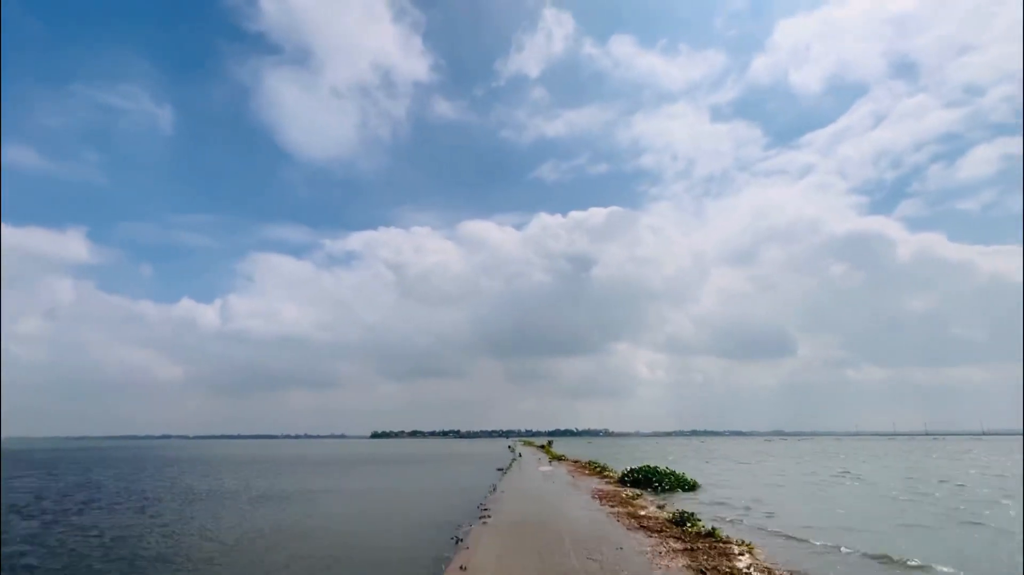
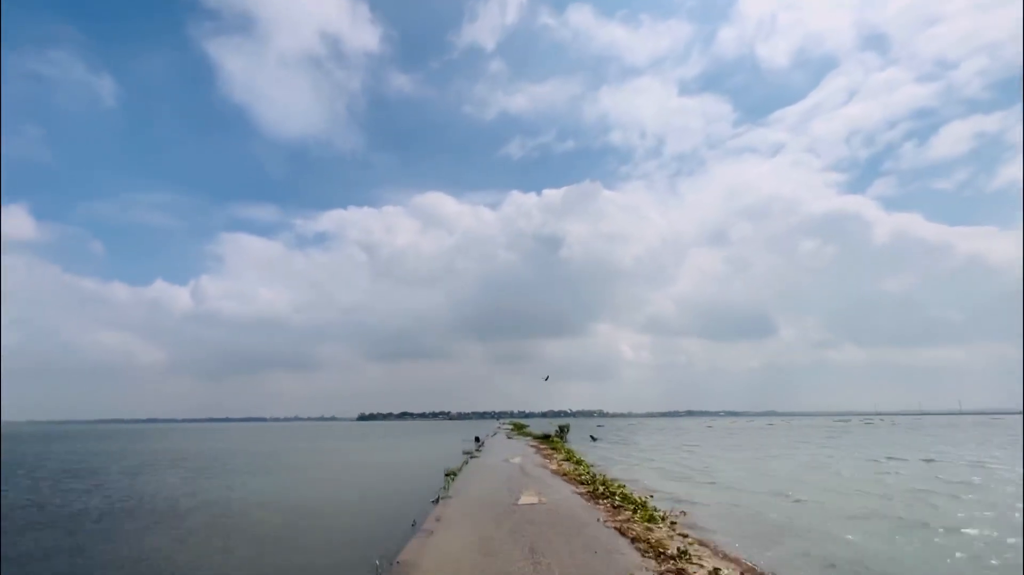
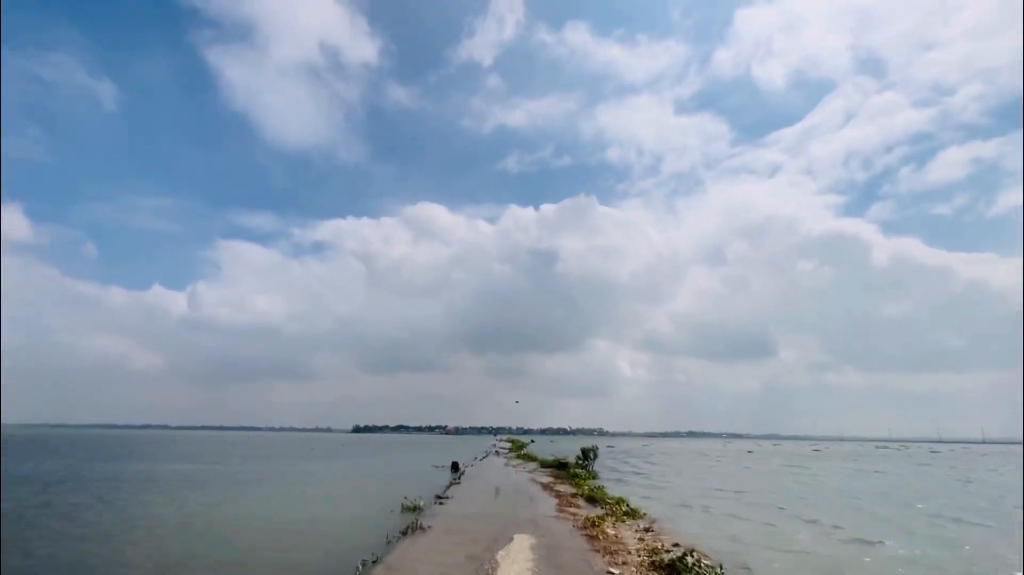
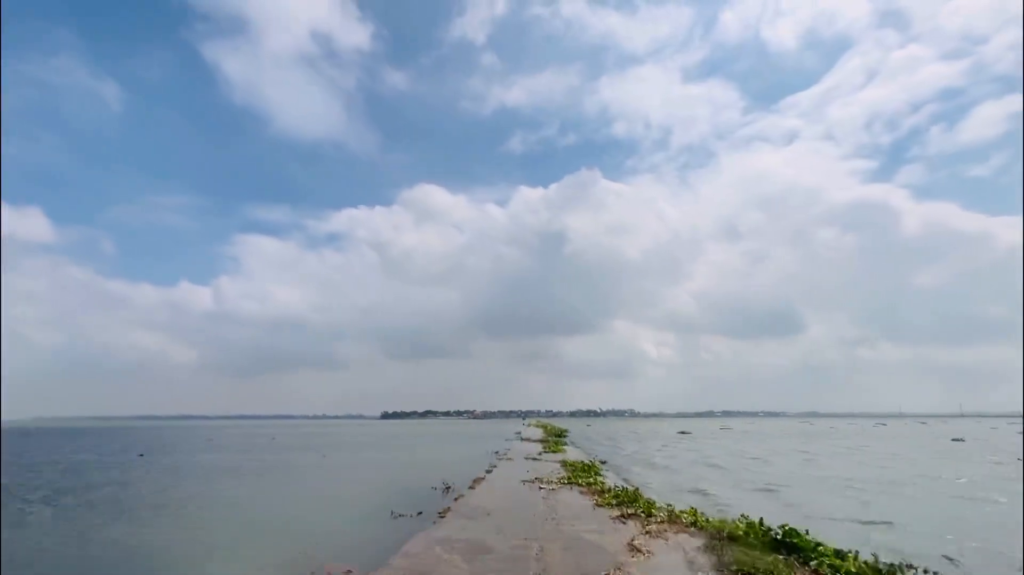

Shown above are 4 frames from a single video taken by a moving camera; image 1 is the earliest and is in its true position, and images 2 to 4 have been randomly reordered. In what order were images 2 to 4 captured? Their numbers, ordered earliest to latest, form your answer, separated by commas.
2, 3, 4
